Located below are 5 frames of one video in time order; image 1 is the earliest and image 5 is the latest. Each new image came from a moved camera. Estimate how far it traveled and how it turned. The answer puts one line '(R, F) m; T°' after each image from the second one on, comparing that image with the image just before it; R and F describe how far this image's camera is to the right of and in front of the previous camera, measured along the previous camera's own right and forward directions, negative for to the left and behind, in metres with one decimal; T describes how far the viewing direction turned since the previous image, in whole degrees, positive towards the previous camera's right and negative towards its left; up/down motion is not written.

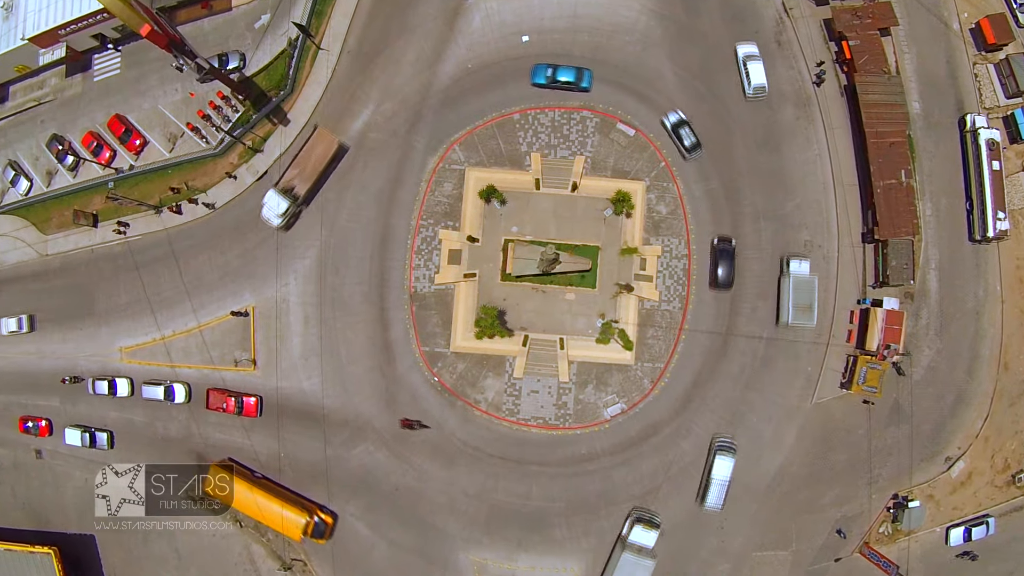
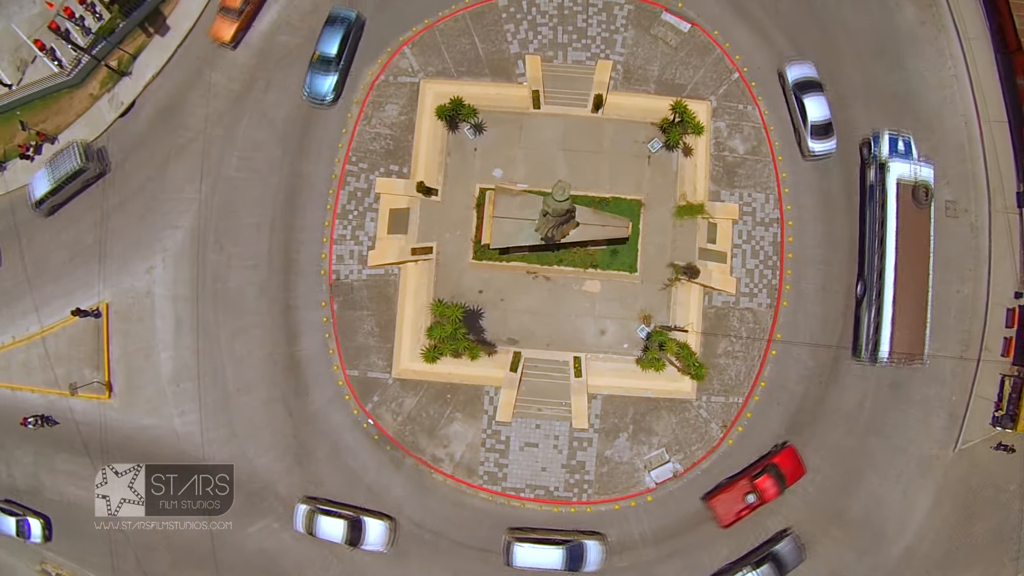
(+0.6, +15.2) m; 0°
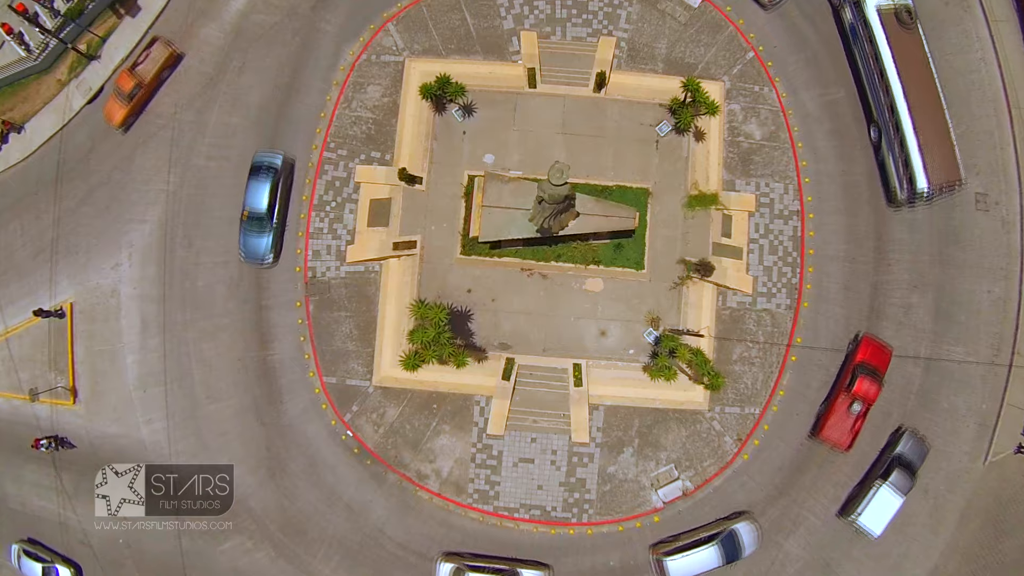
(+0.3, +2.2) m; 0°
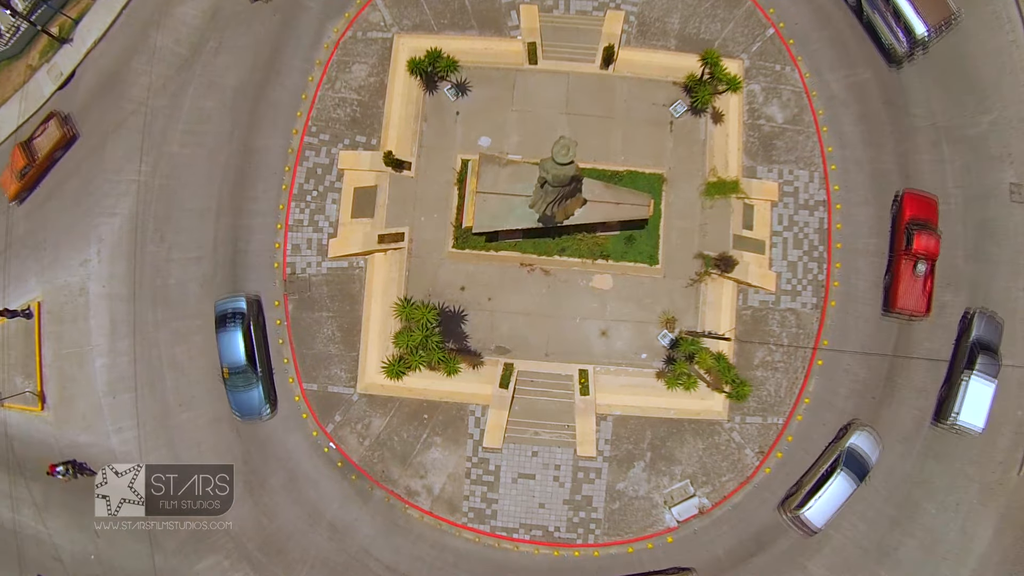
(+0.1, +1.9) m; 0°
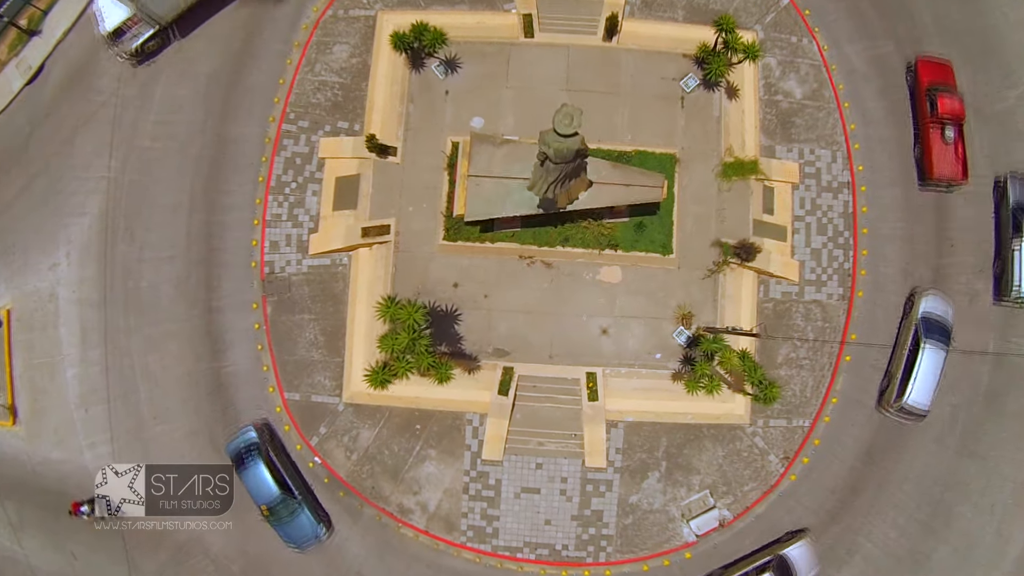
(+0.1, +1.6) m; 0°
